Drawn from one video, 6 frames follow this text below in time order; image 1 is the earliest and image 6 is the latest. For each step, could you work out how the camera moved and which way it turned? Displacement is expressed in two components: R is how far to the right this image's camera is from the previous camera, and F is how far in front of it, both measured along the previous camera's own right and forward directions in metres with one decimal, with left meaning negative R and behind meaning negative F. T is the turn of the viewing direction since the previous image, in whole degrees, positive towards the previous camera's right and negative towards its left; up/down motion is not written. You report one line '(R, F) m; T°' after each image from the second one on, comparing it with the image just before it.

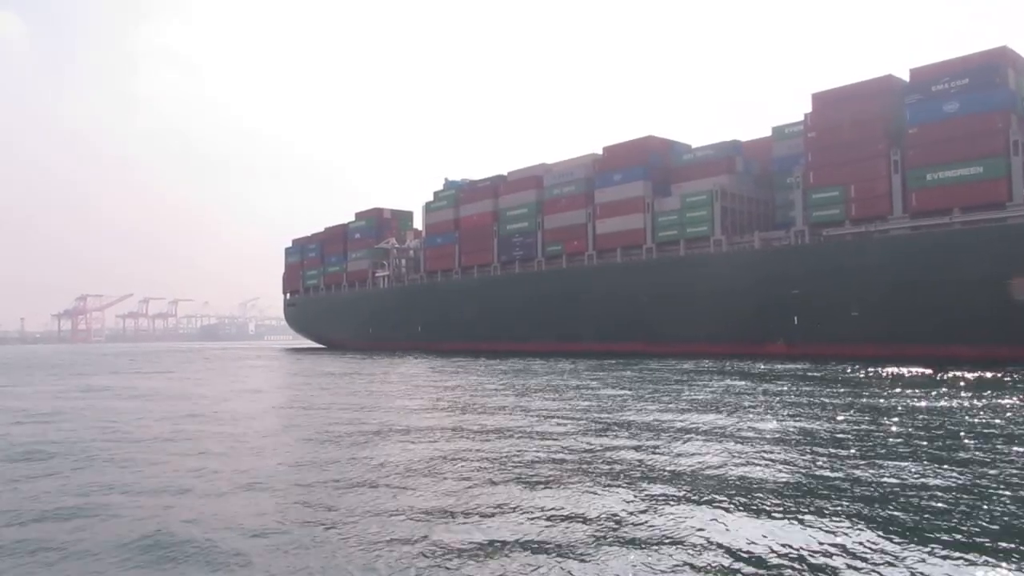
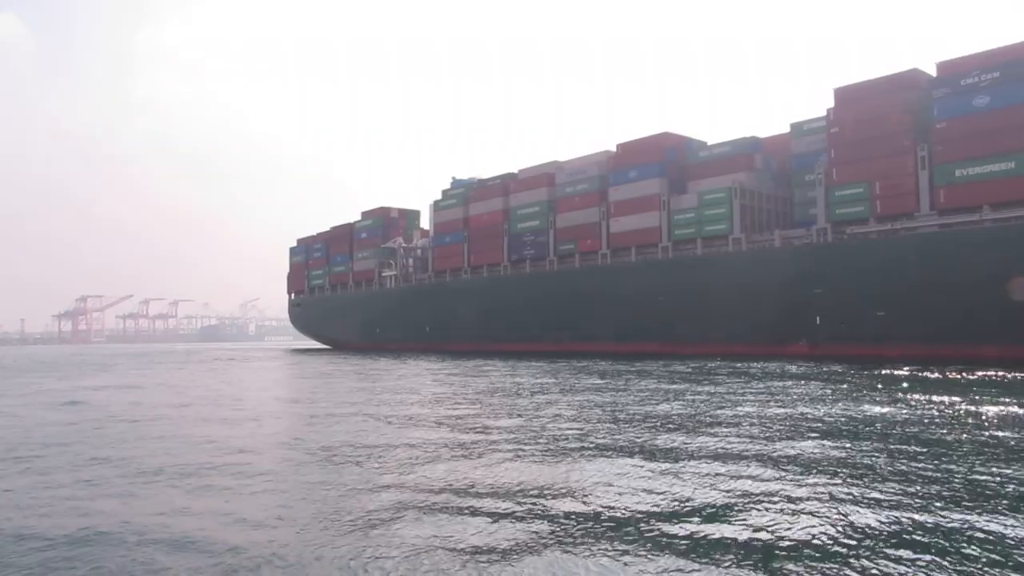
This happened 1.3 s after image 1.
(-0.7, +0.6) m; 0°
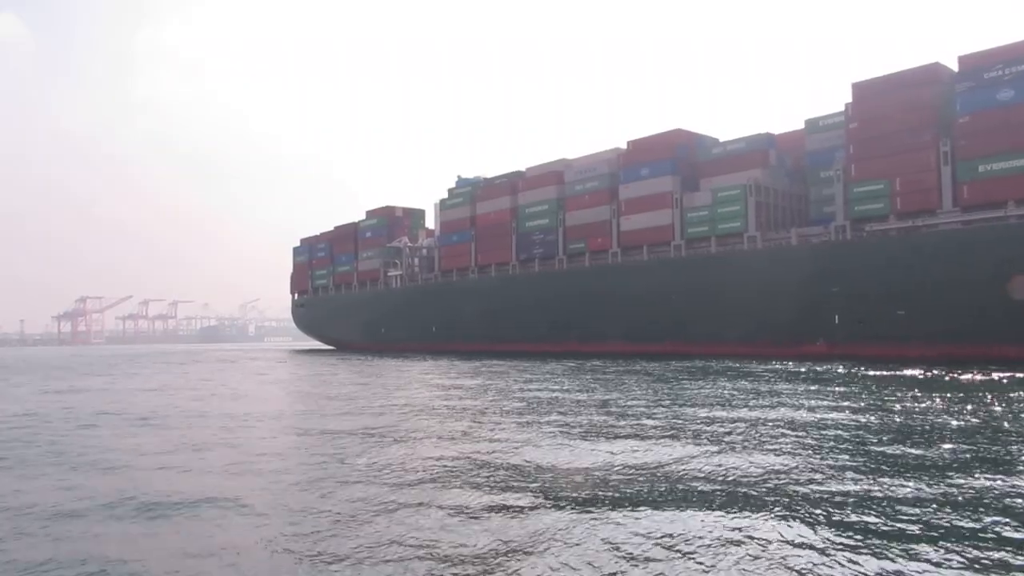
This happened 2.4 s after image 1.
(-0.5, +0.5) m; 0°
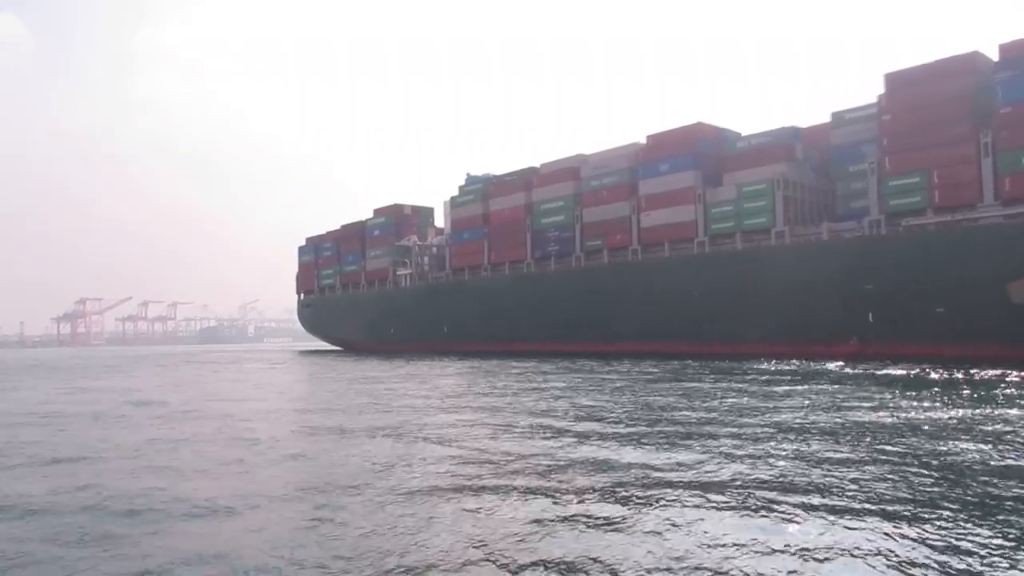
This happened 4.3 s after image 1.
(-0.9, +0.9) m; 0°
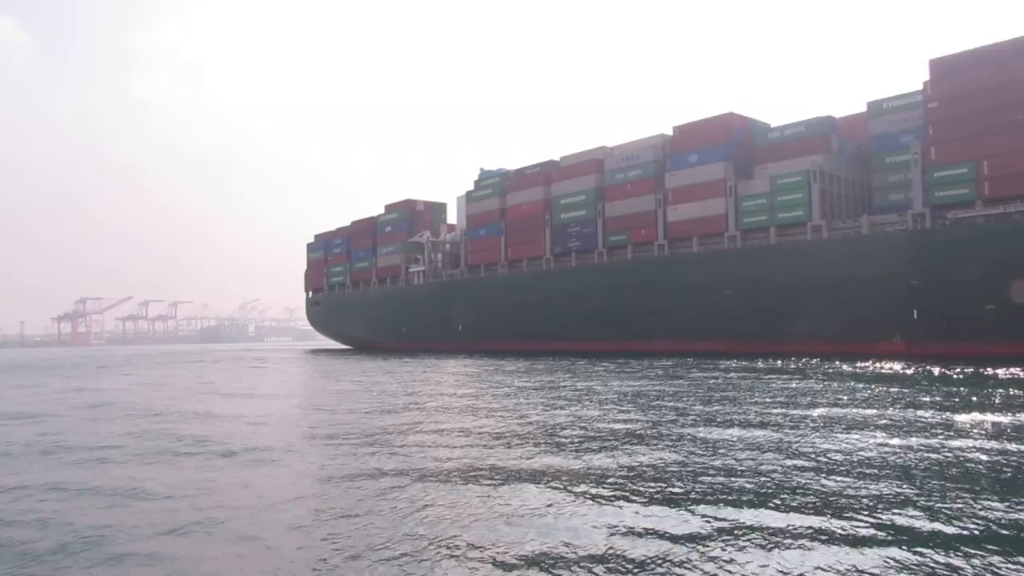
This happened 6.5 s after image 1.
(-1.1, +1.0) m; 0°
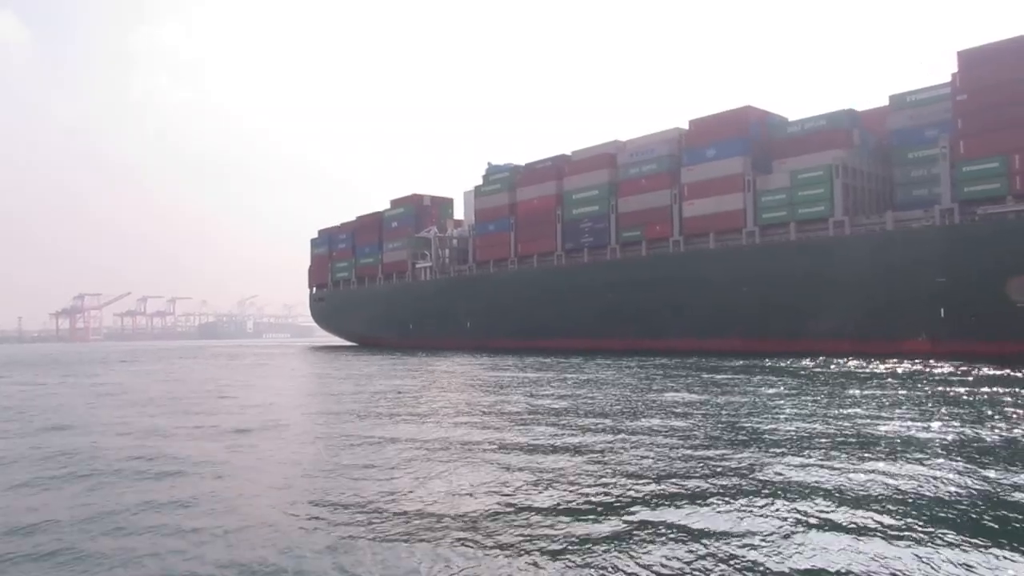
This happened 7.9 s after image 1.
(-0.7, +0.6) m; 0°
